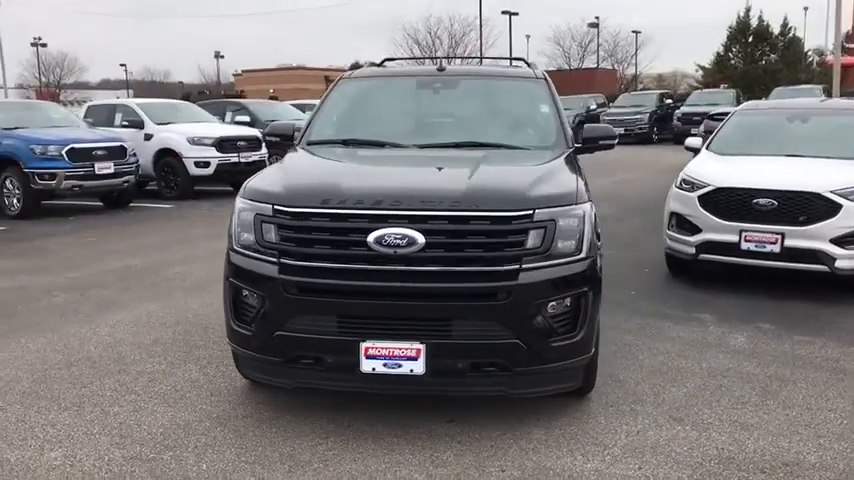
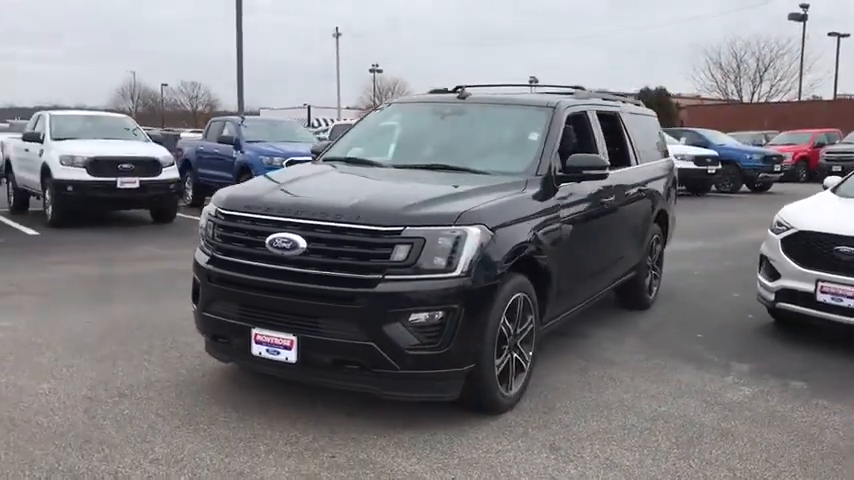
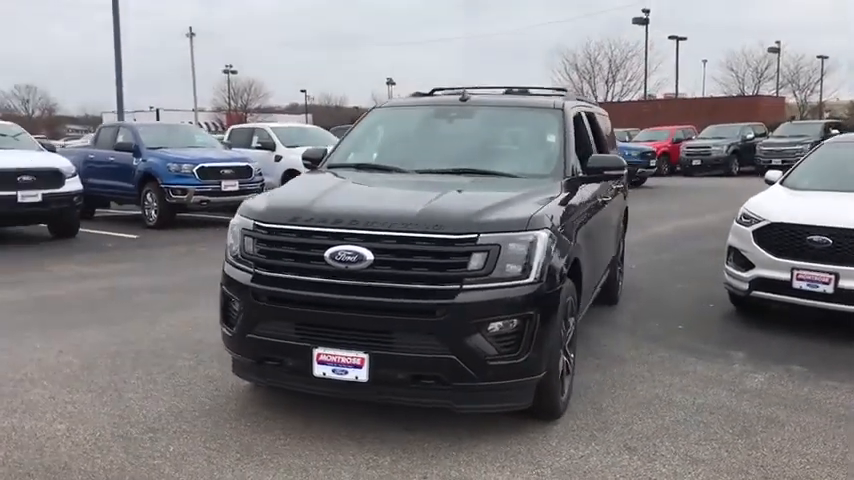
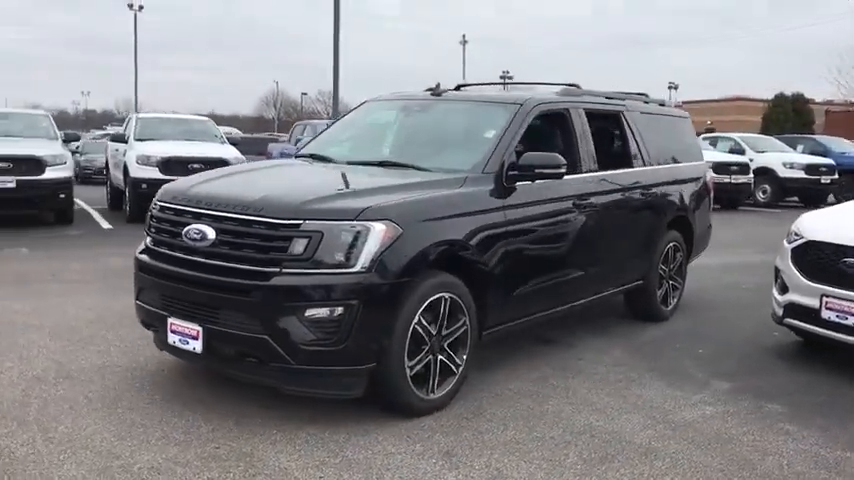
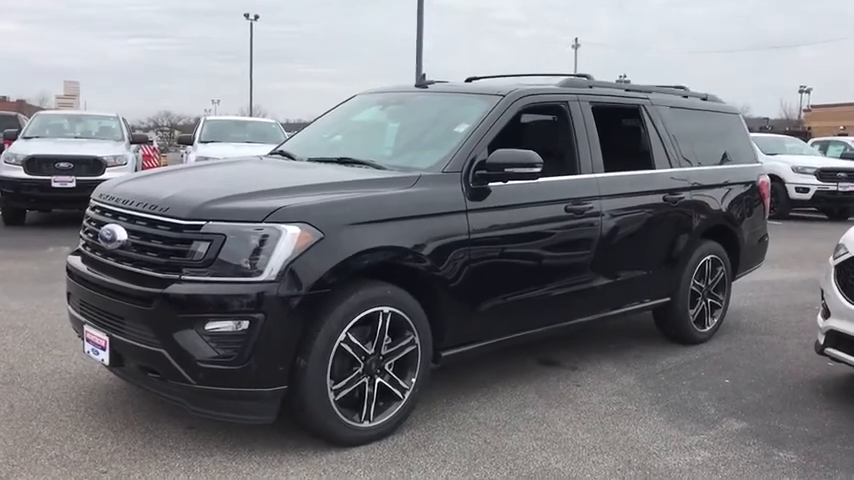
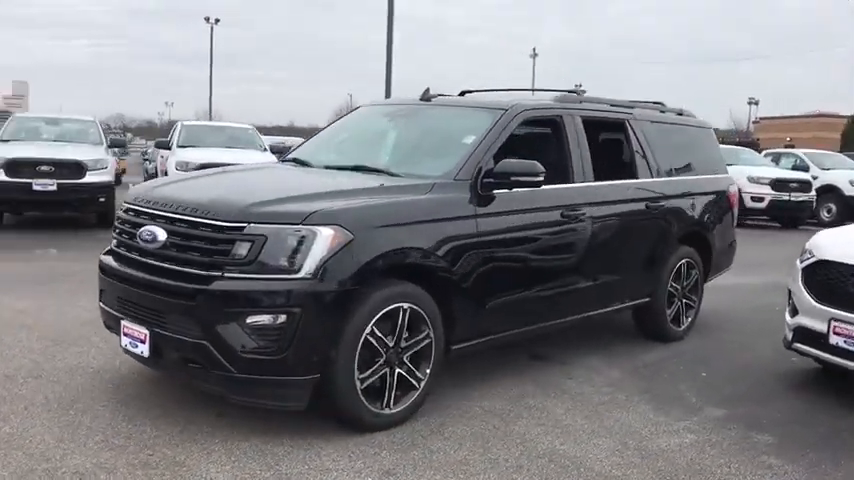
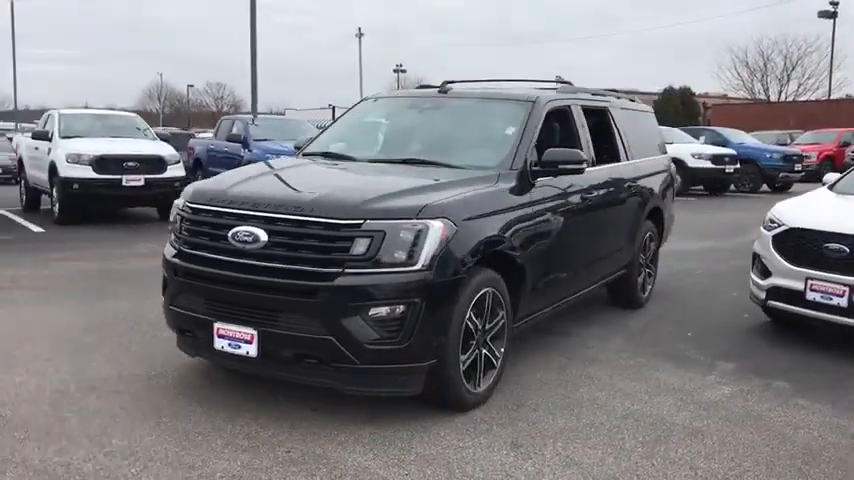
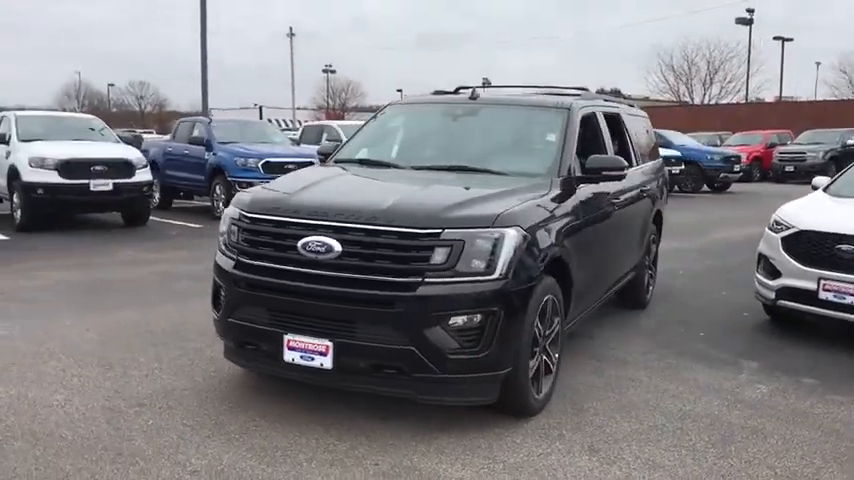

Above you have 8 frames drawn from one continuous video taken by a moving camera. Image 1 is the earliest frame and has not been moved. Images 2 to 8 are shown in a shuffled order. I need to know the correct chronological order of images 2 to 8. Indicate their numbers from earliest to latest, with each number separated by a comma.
3, 8, 2, 7, 4, 6, 5
